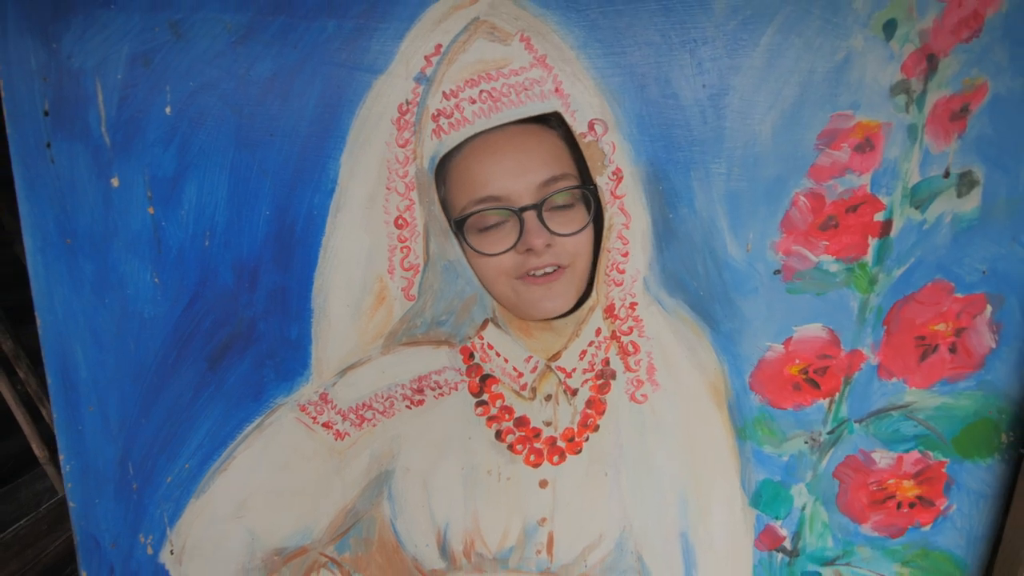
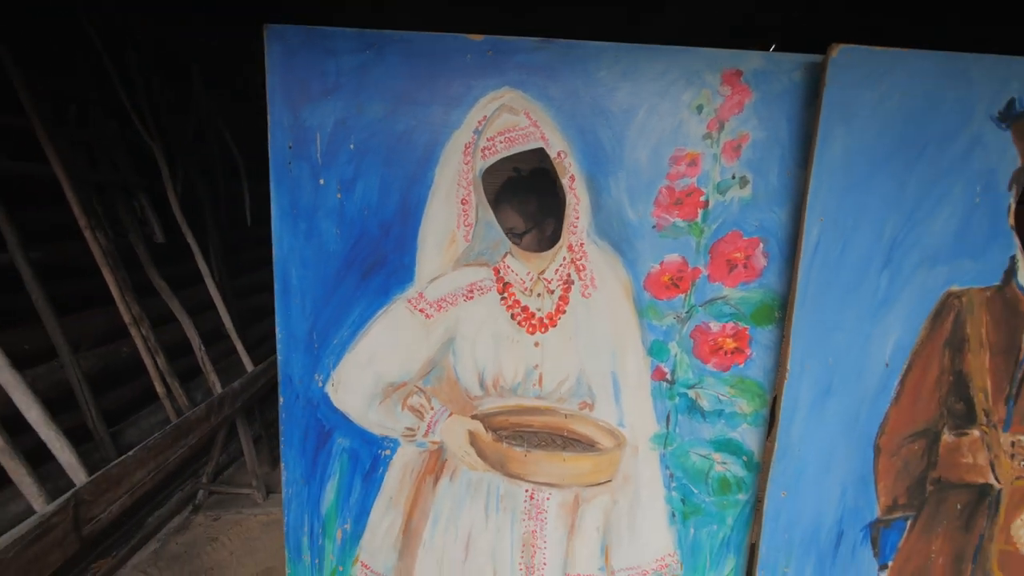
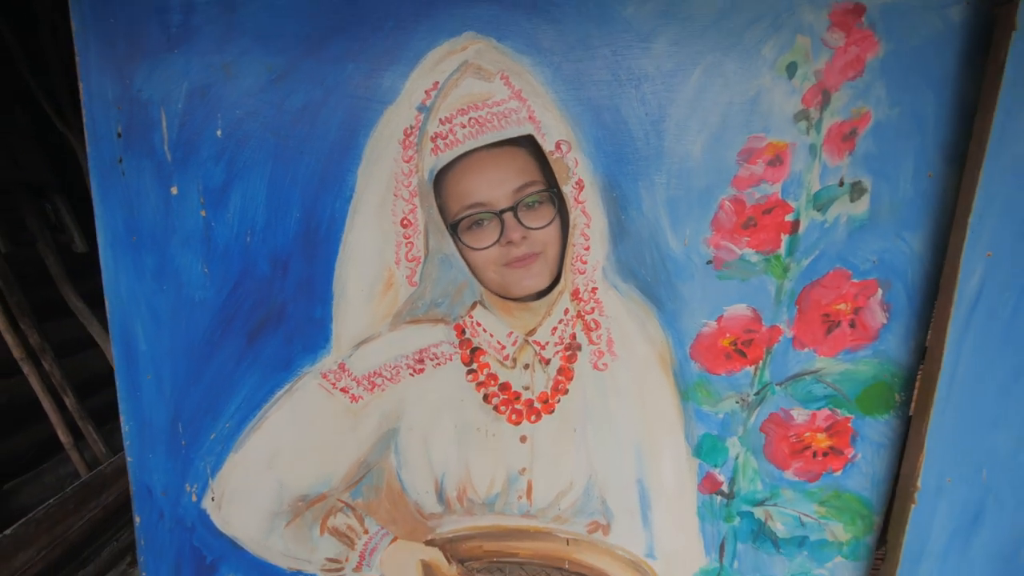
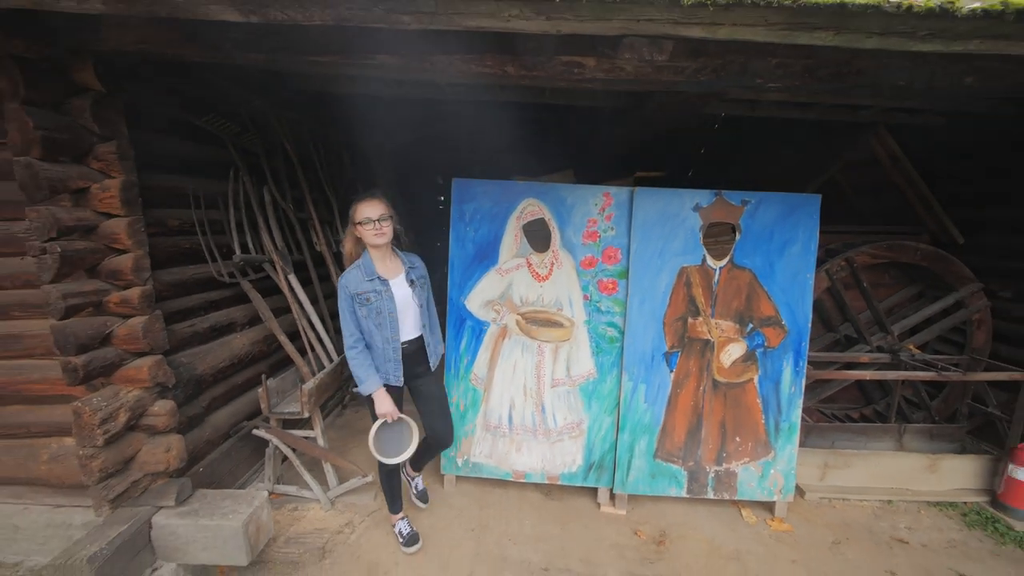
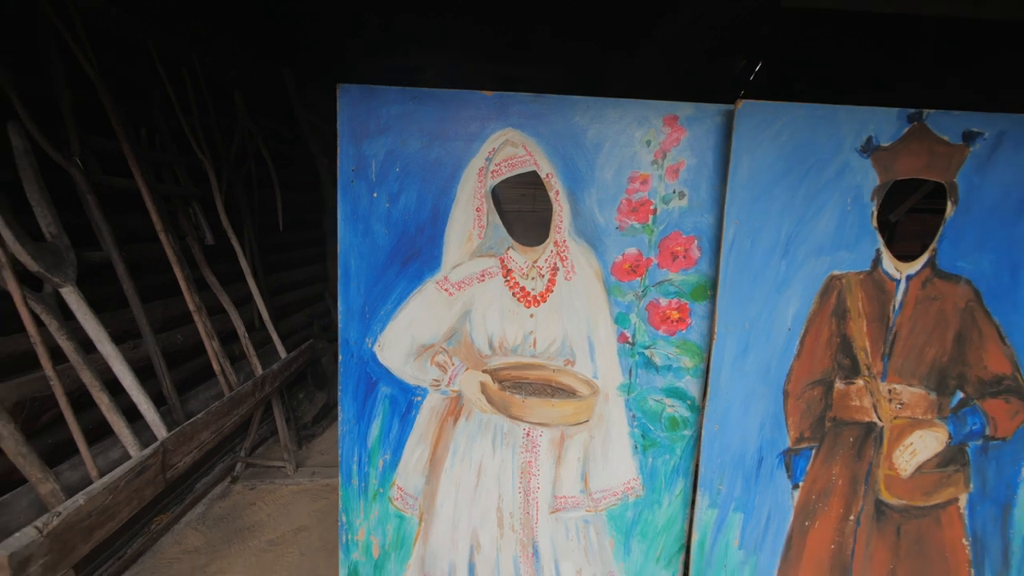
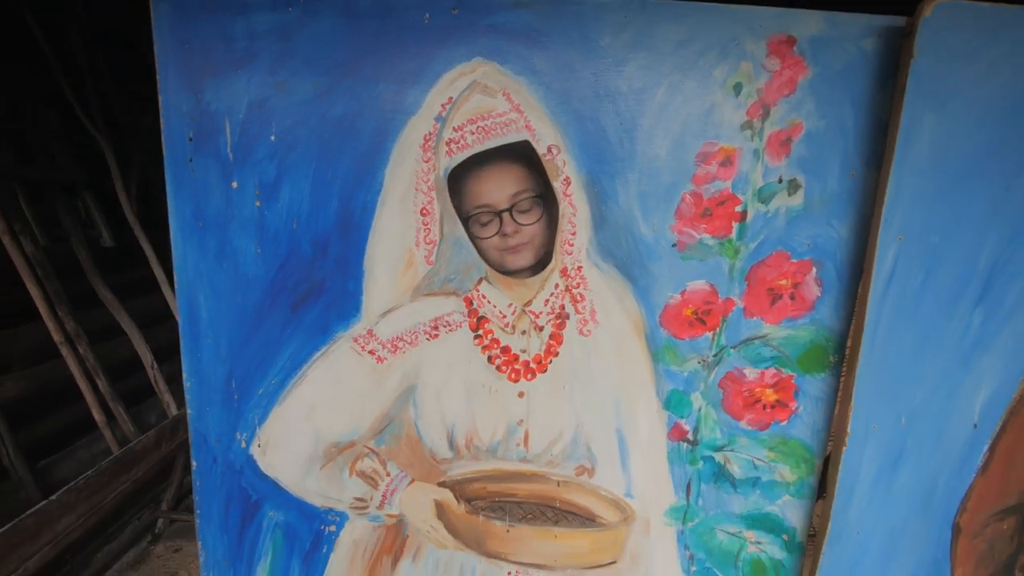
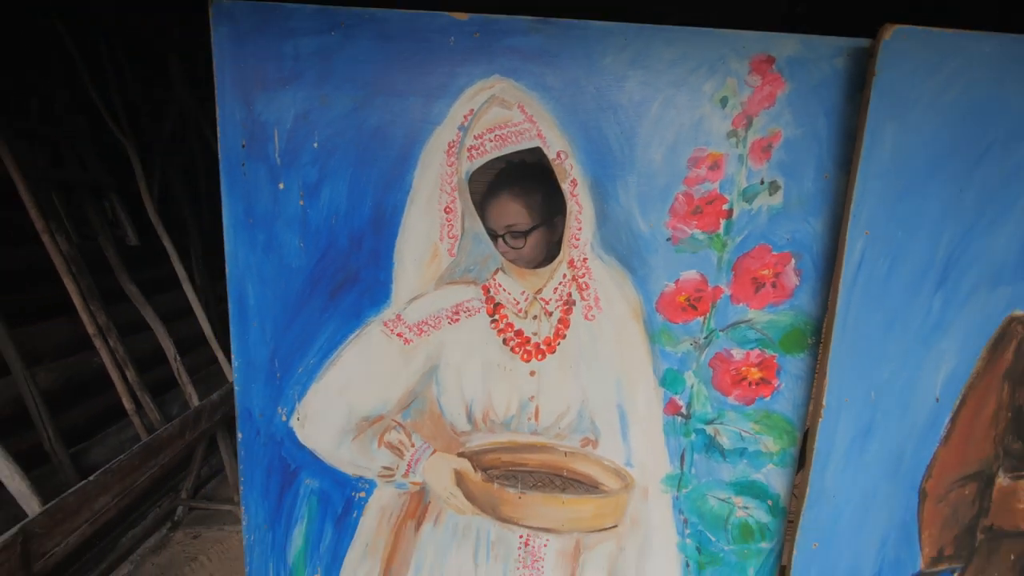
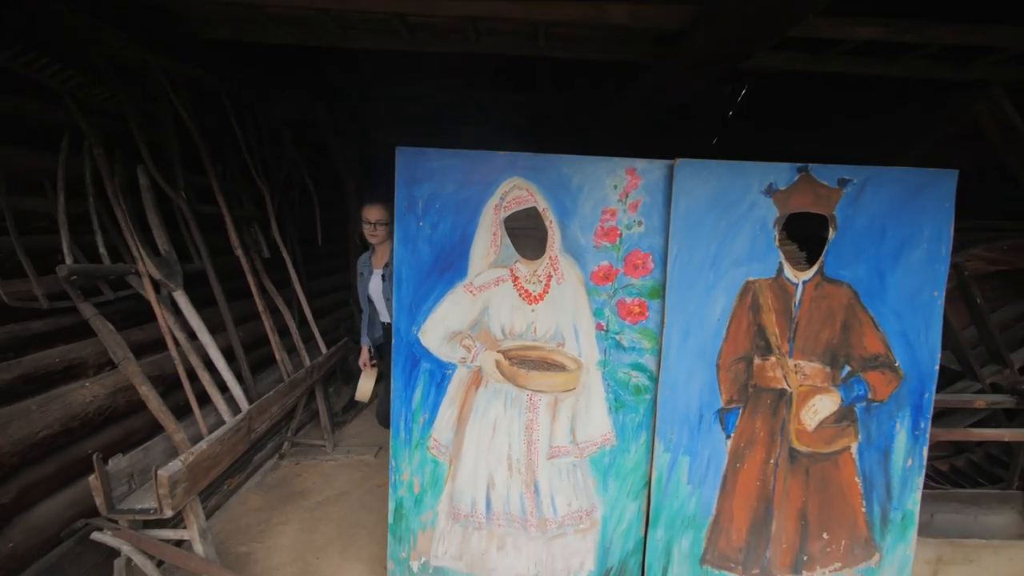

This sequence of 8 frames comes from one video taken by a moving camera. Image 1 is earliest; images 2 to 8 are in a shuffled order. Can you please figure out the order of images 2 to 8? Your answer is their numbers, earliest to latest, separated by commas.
3, 6, 7, 2, 5, 8, 4
